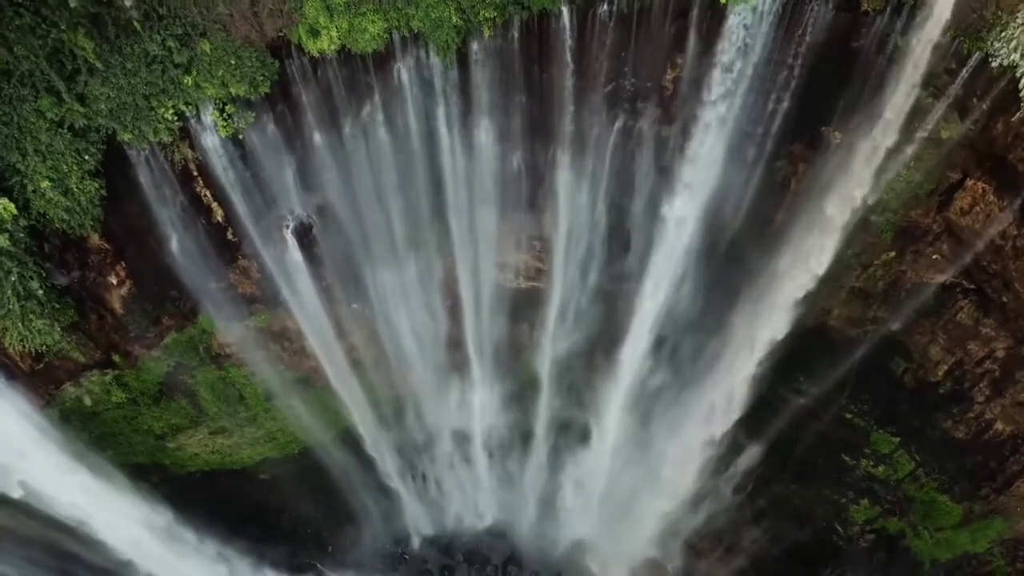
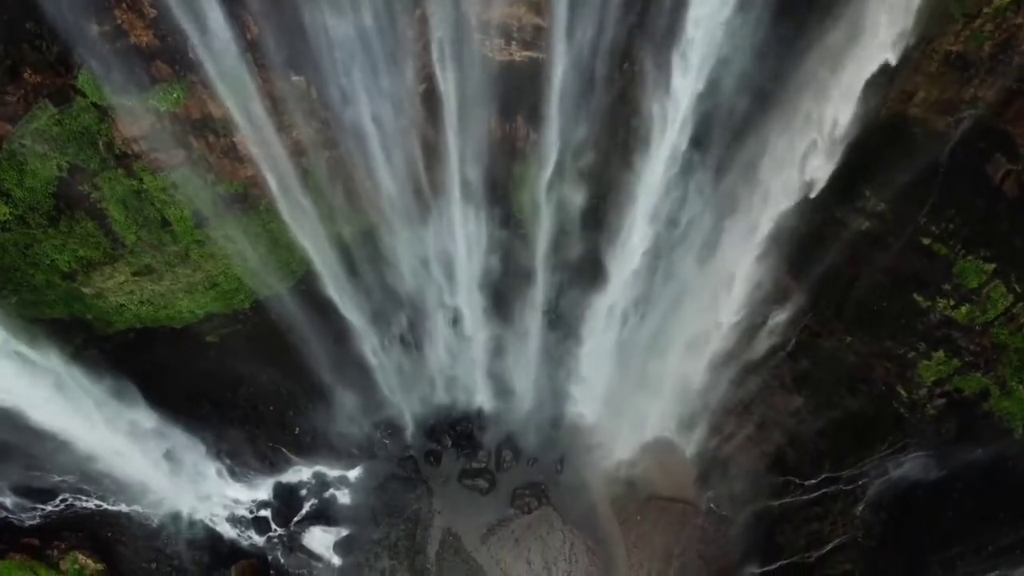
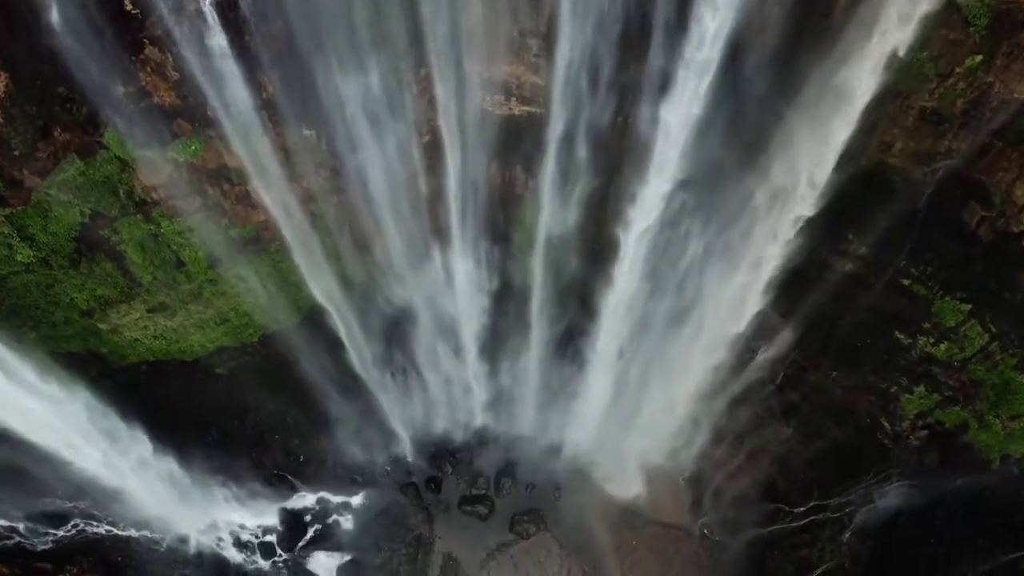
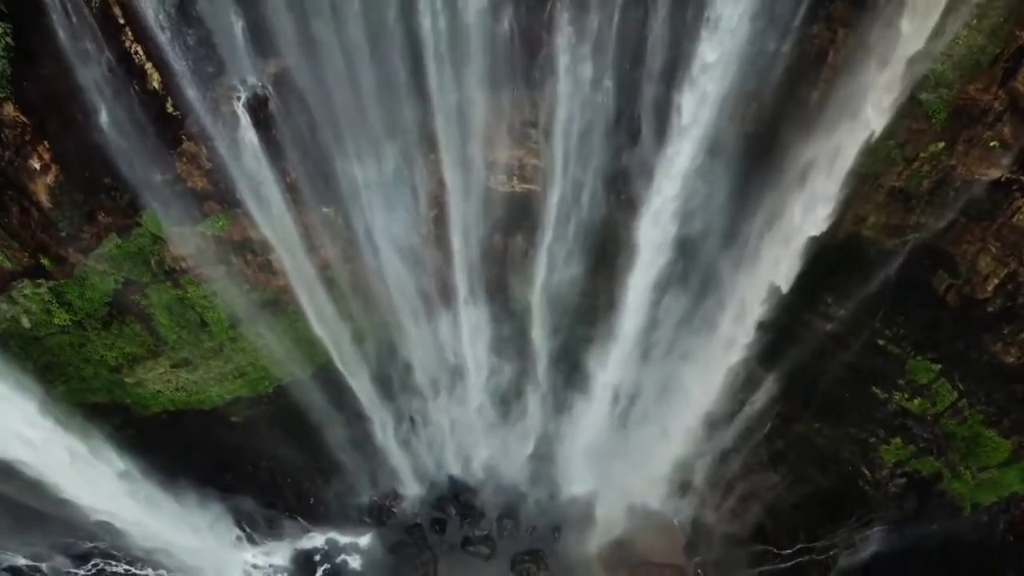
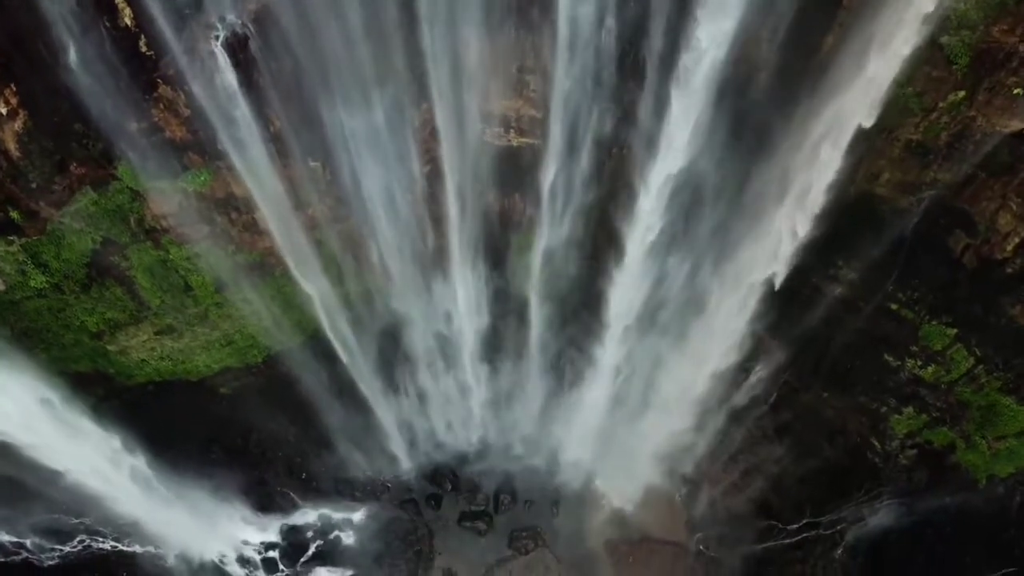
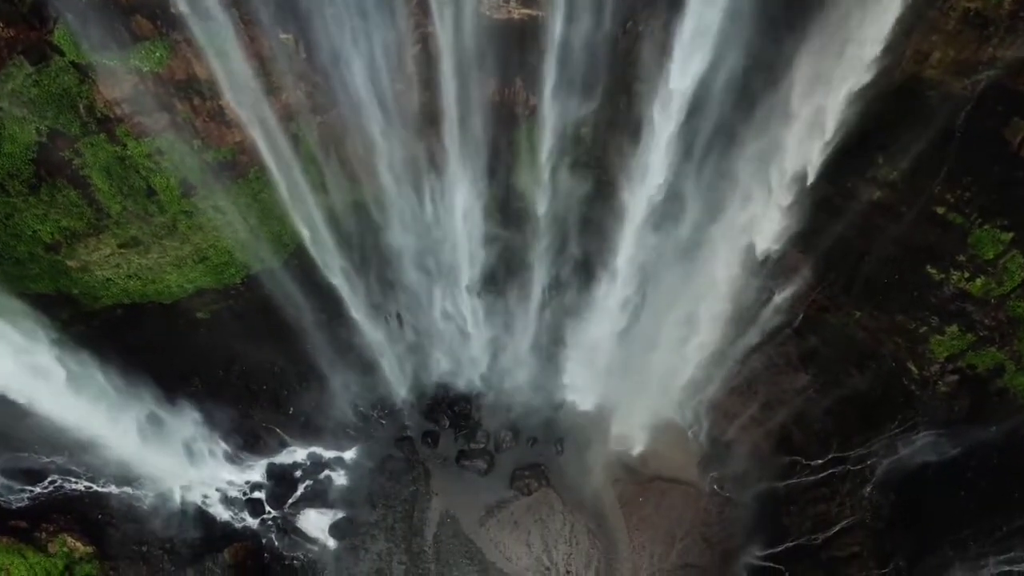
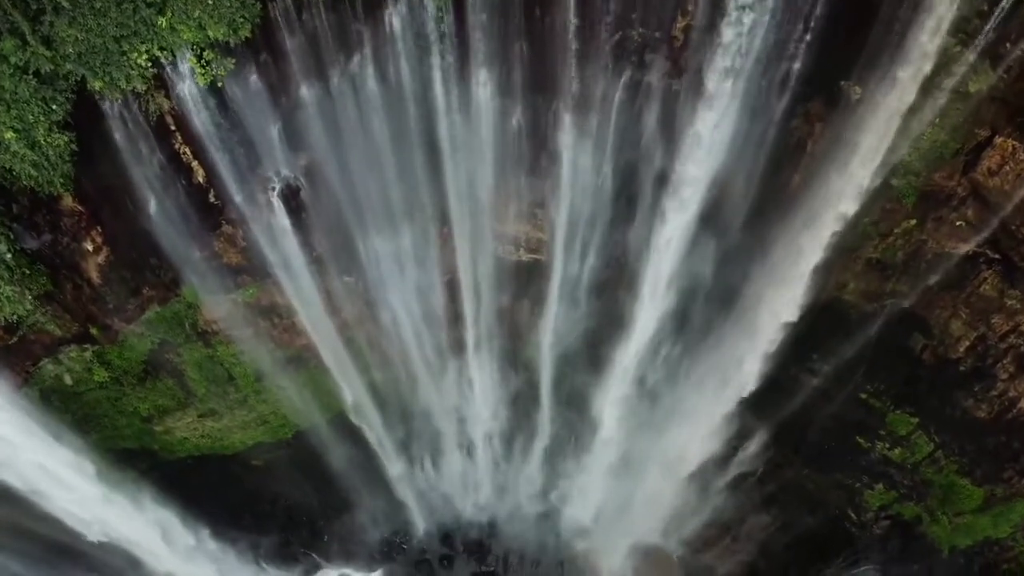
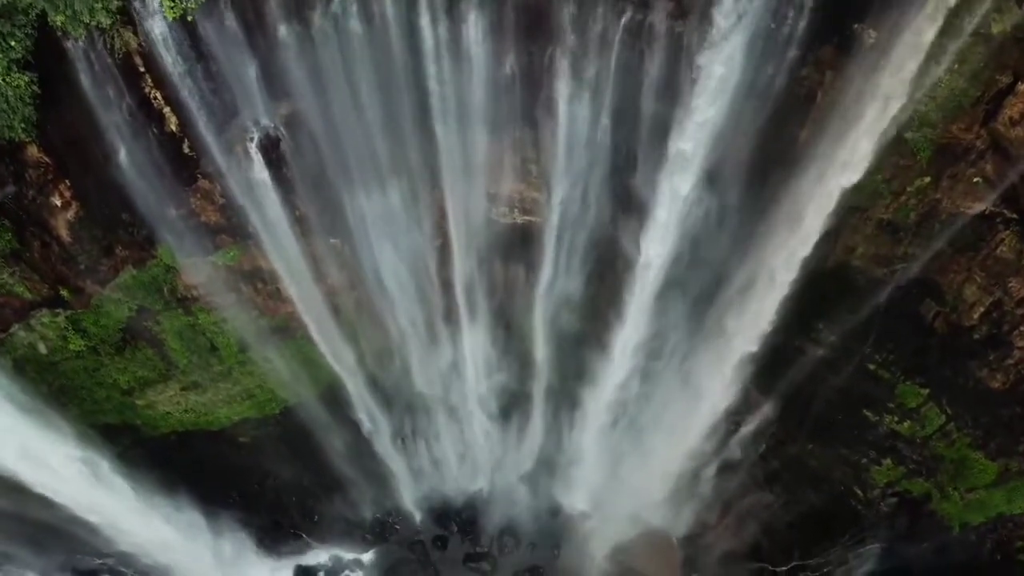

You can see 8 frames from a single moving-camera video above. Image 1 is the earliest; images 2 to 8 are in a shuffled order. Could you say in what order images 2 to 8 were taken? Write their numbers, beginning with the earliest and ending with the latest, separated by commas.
7, 8, 4, 5, 3, 2, 6
